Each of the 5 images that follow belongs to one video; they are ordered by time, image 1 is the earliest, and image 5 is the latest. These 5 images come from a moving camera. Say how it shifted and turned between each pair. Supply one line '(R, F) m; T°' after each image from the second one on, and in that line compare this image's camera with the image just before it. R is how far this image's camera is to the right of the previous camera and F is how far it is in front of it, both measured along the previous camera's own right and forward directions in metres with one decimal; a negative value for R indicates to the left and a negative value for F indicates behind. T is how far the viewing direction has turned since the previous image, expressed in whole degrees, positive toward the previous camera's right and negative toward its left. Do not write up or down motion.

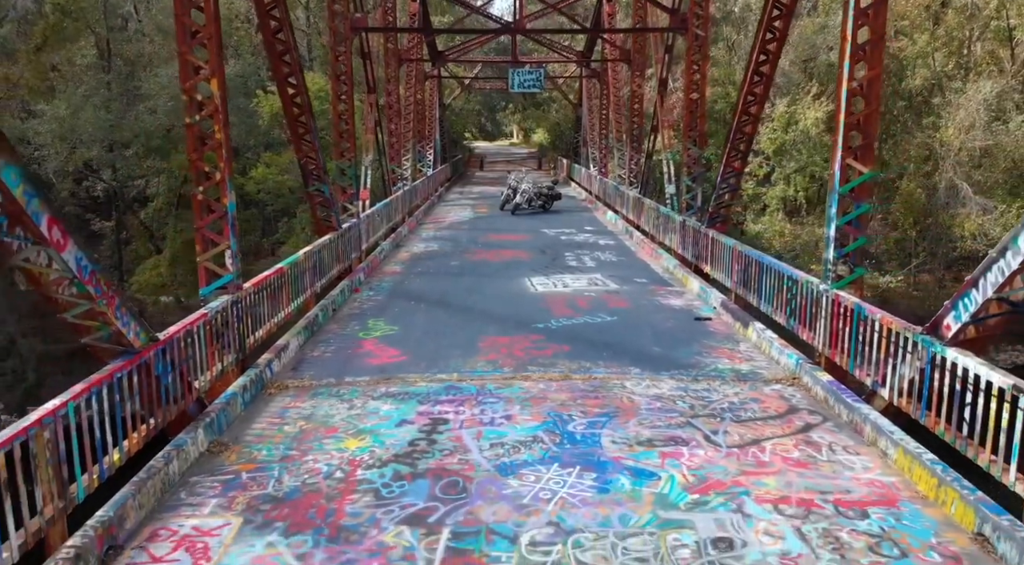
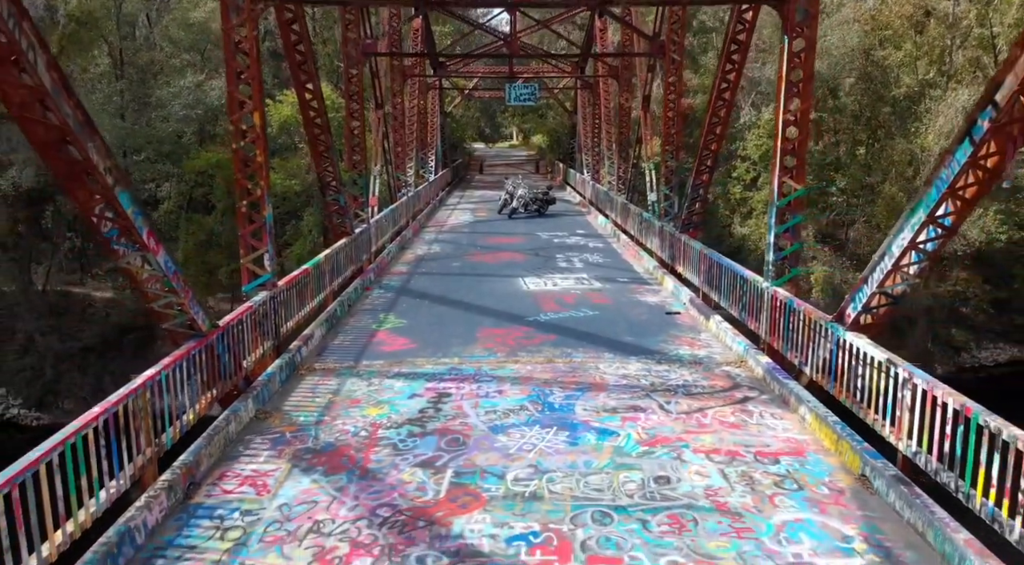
(+0.1, -1.4) m; 0°
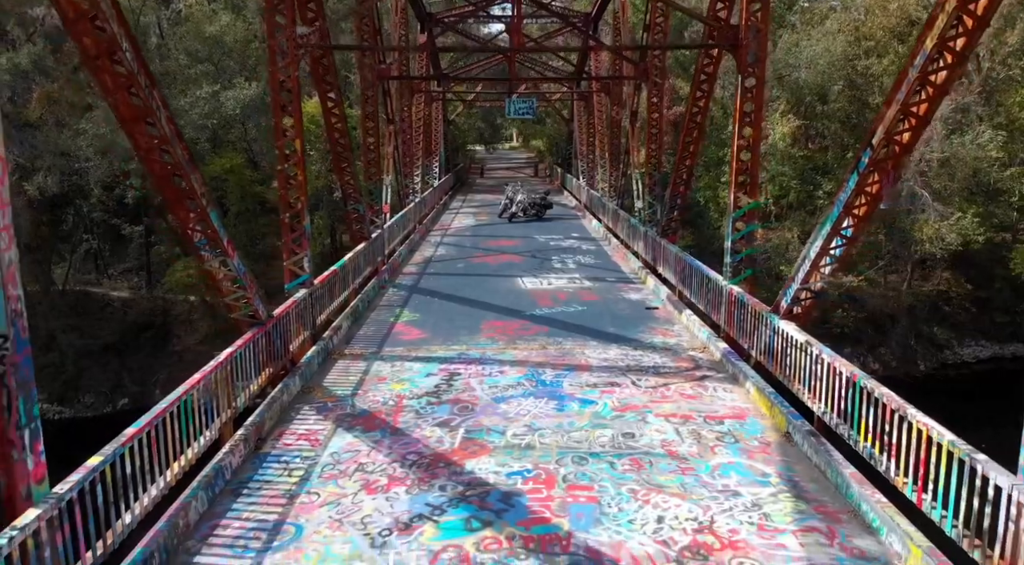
(0.0, -1.7) m; 0°
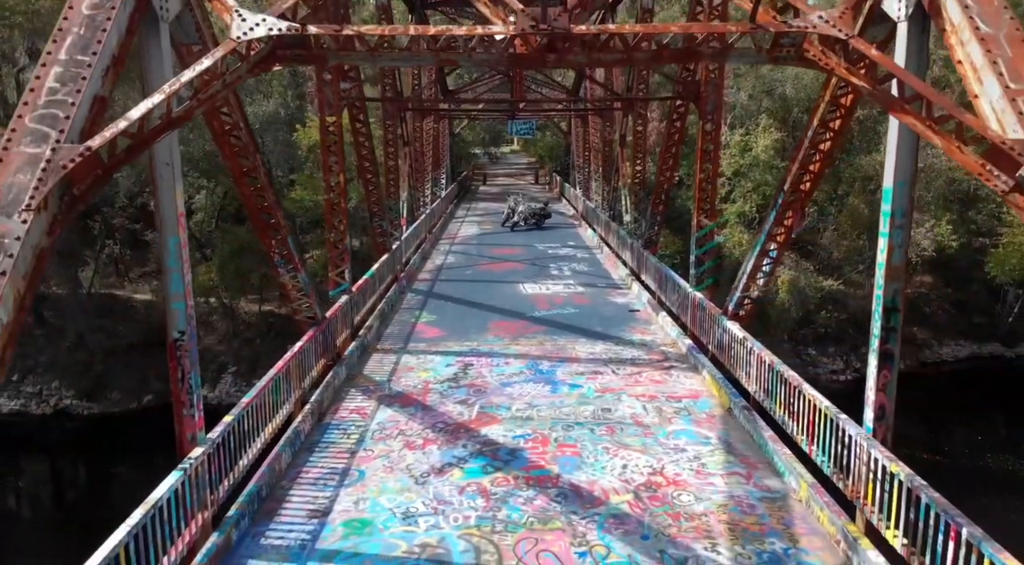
(0.0, -2.3) m; 0°
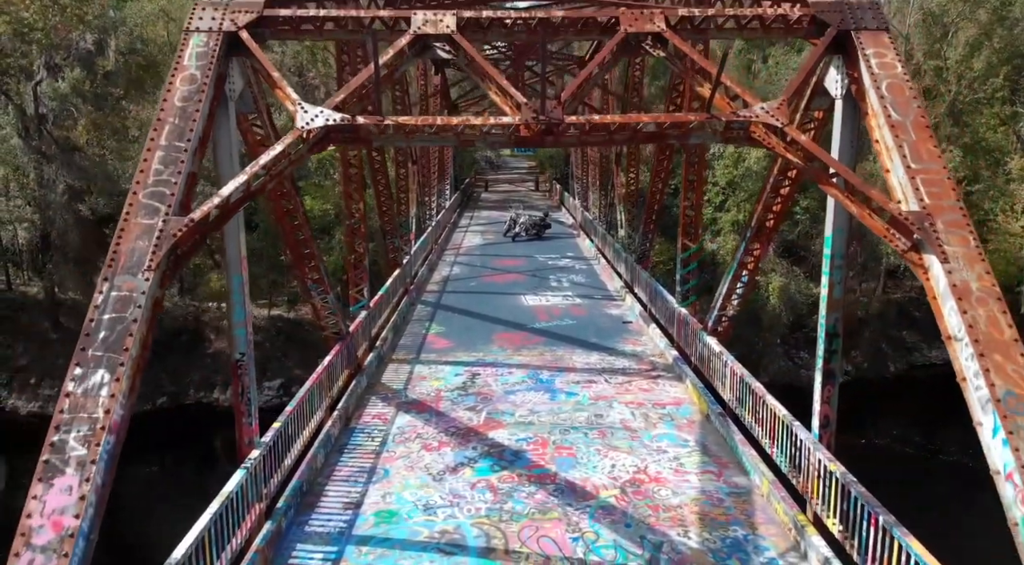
(0.0, -1.4) m; 0°
